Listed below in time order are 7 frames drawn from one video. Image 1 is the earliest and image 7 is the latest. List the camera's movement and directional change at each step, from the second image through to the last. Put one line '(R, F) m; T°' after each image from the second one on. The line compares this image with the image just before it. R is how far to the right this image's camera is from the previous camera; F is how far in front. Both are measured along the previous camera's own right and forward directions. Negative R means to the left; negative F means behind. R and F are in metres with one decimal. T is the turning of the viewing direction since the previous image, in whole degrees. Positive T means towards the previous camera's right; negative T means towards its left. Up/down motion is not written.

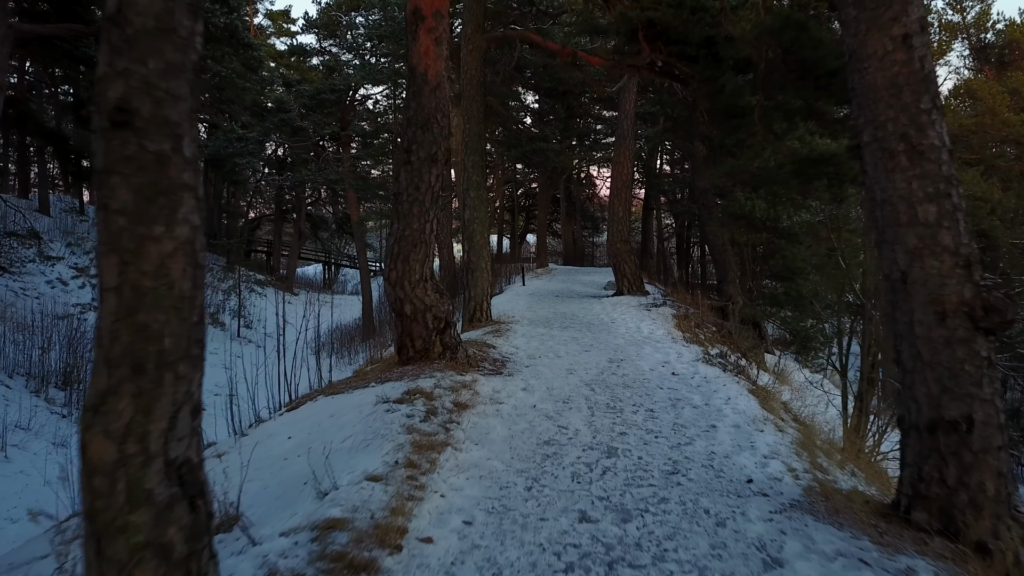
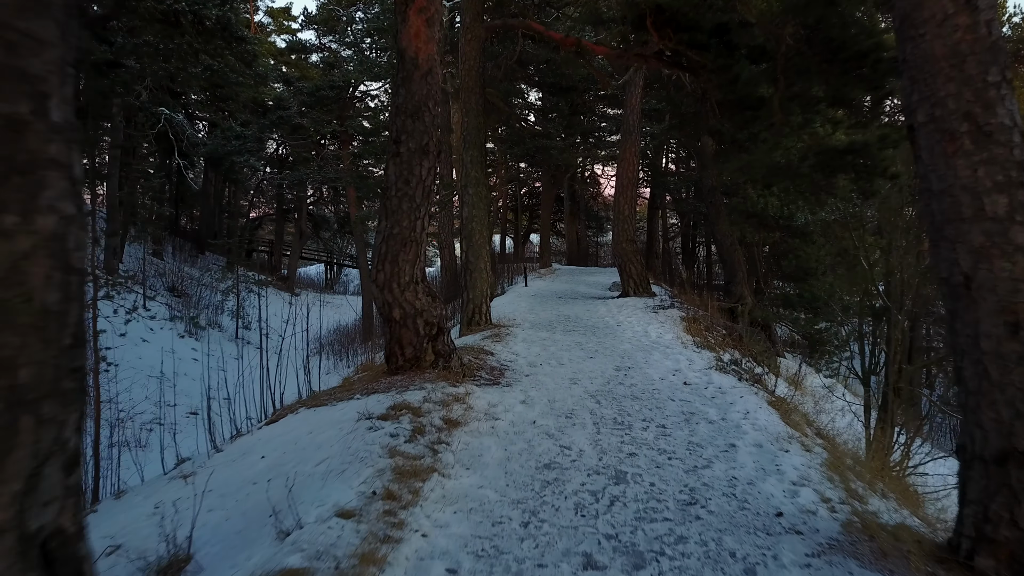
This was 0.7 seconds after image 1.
(0.0, +0.5) m; 0°
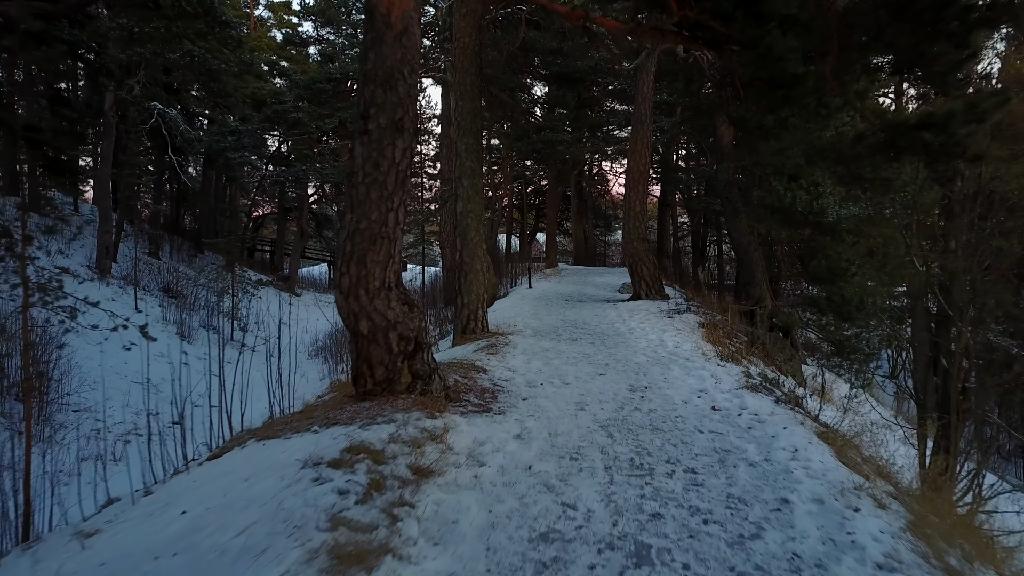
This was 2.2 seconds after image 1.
(+0.1, +0.9) m; 0°
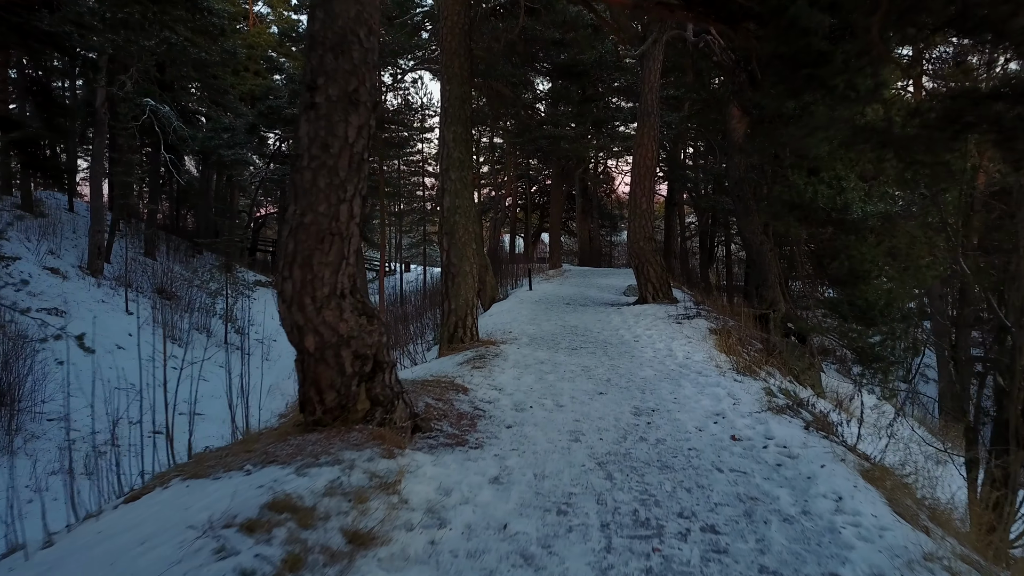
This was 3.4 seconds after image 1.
(+0.1, +0.8) m; 0°
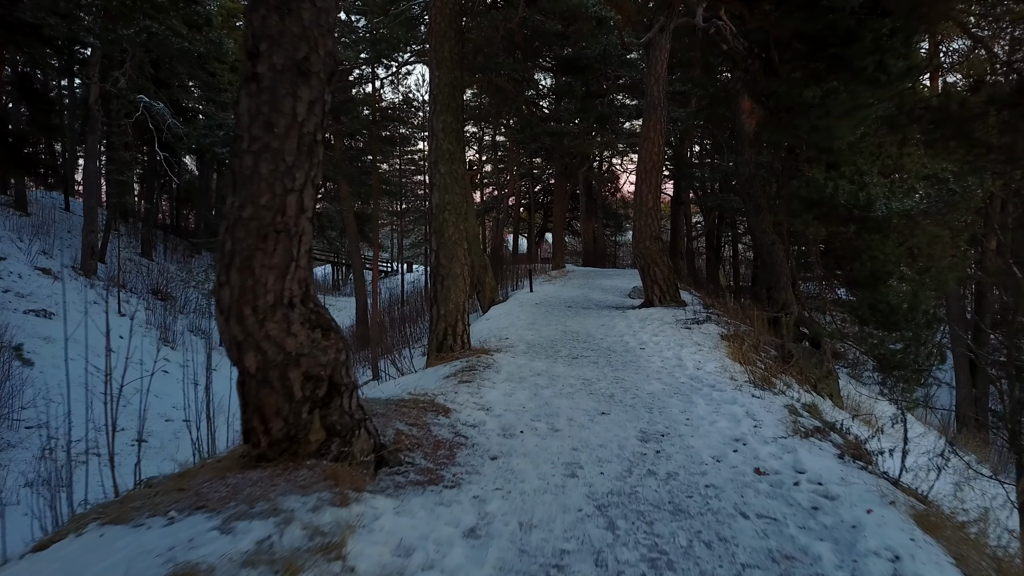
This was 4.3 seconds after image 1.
(+0.1, +0.6) m; 0°
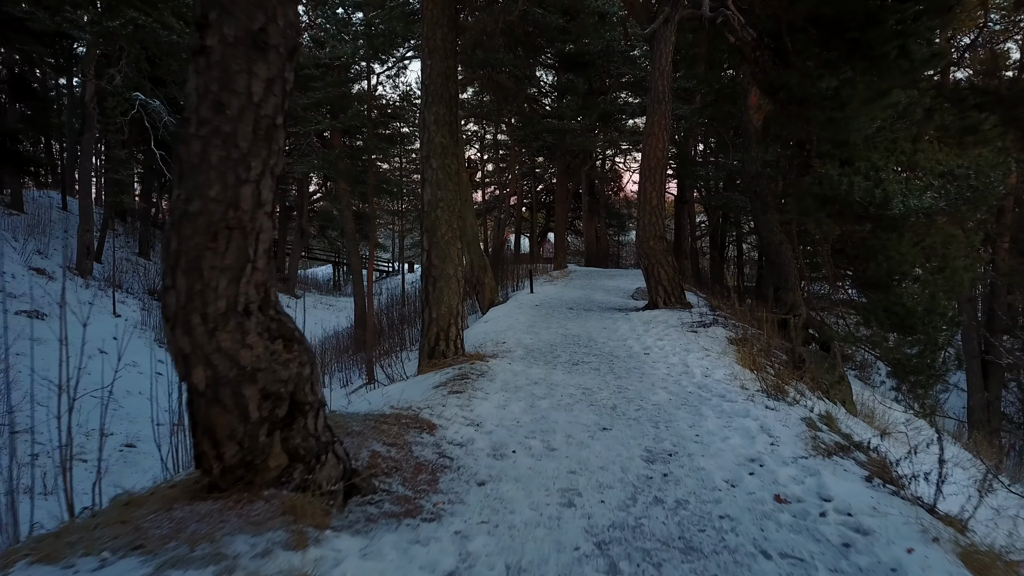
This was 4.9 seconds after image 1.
(0.0, +0.4) m; 0°
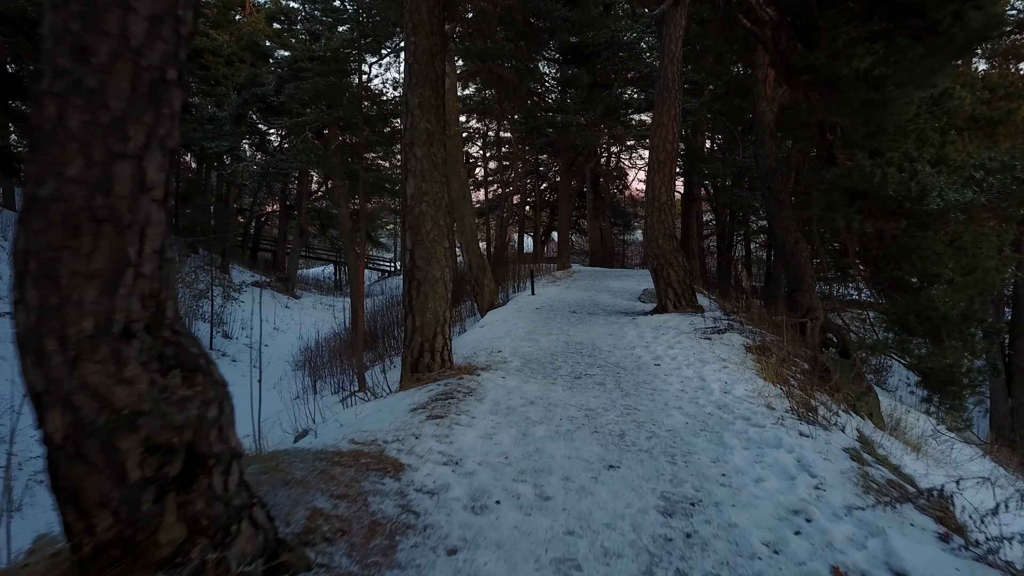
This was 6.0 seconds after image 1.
(+0.1, +0.7) m; 0°
